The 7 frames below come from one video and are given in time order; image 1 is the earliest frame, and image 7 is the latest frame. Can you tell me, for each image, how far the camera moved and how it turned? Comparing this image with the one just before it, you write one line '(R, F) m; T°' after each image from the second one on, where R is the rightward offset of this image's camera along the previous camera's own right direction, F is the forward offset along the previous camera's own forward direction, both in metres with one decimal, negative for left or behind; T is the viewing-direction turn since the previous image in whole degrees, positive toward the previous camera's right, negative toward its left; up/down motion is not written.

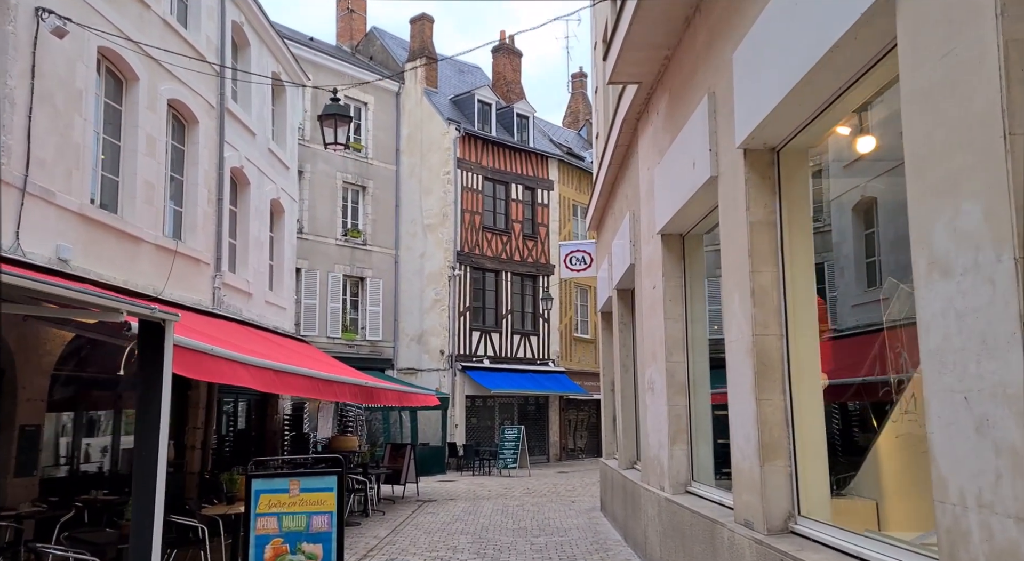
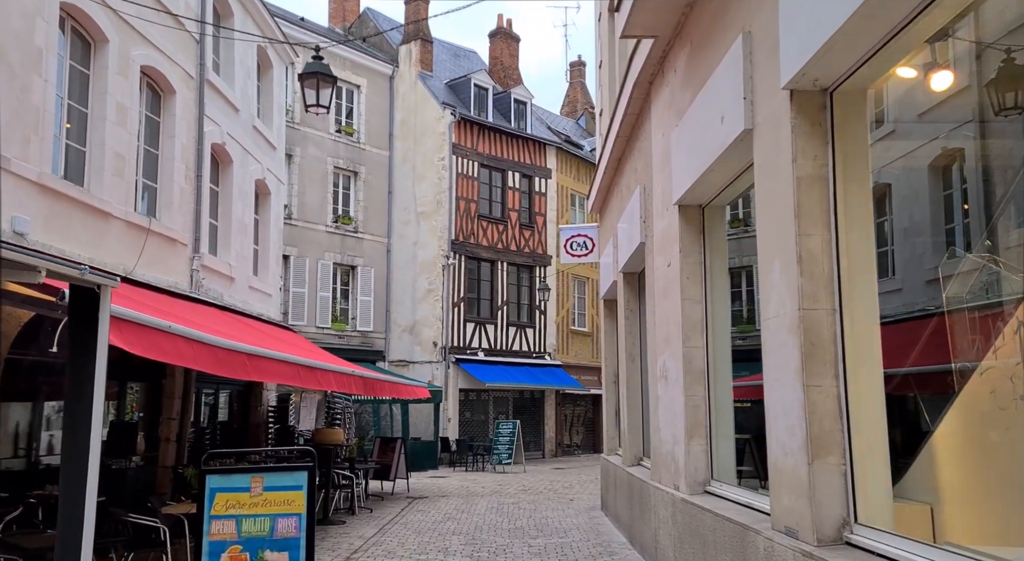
(0.0, +0.7) m; 0°
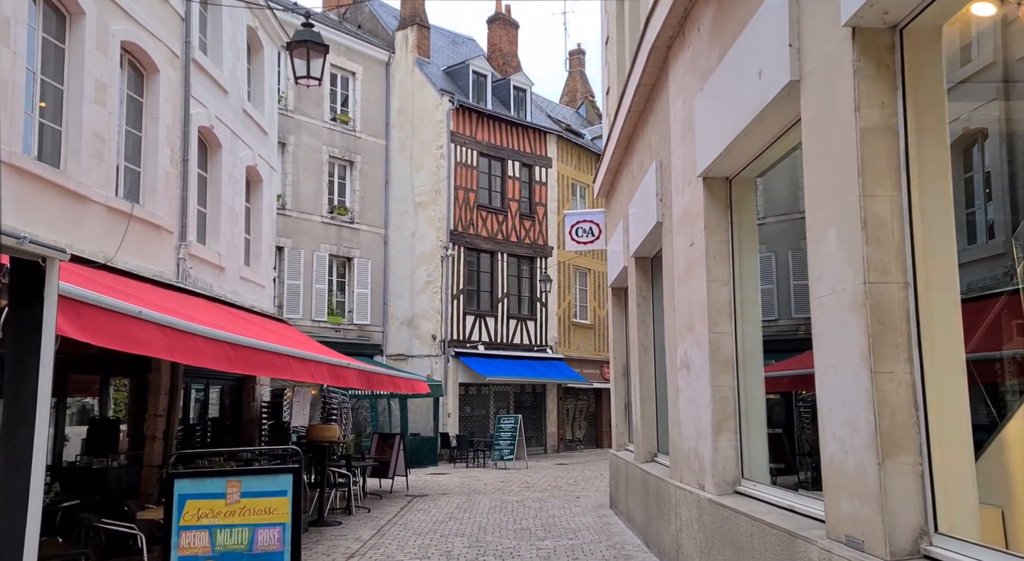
(-0.1, +0.5) m; 0°
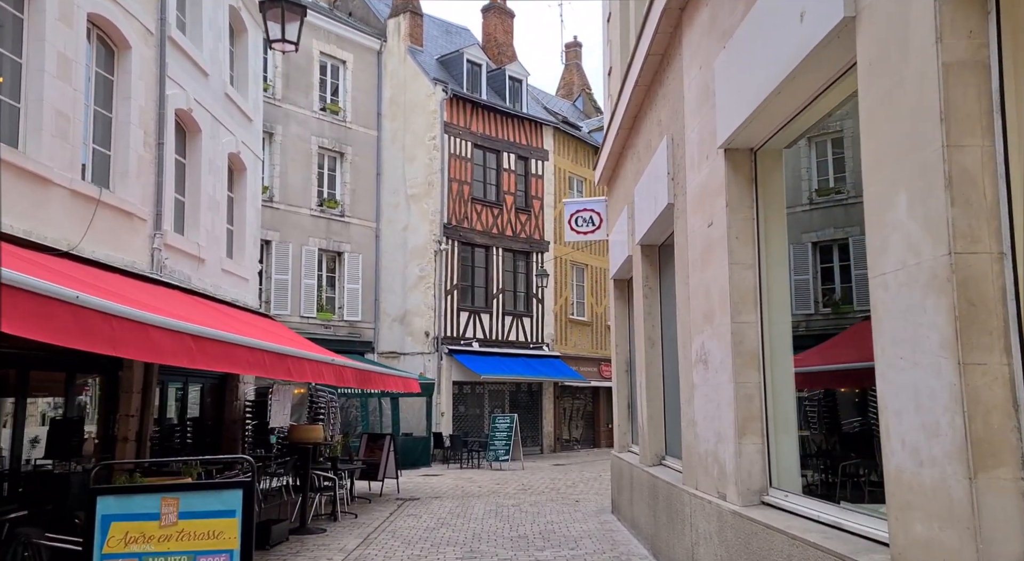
(0.0, +0.6) m; 0°
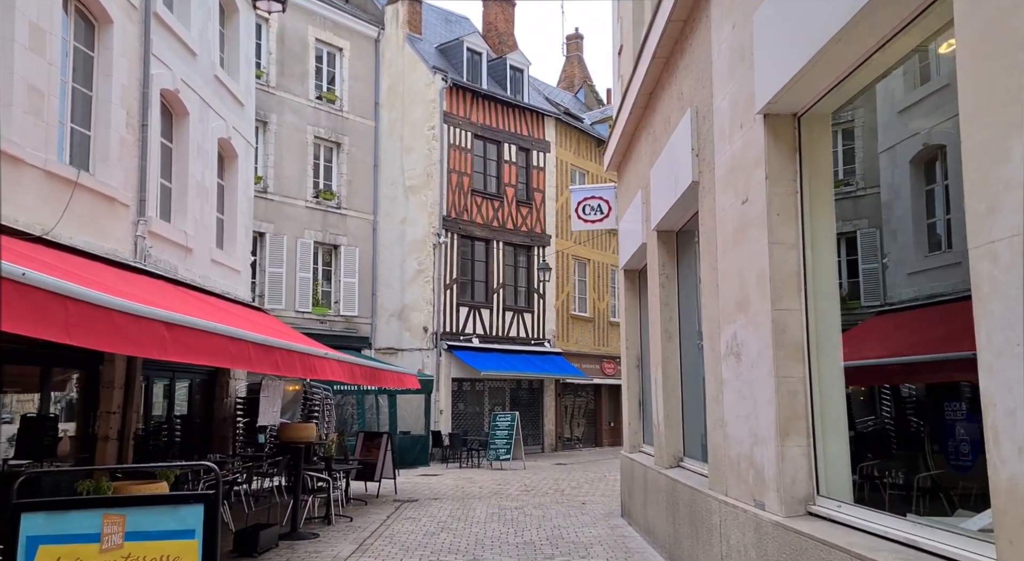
(-0.1, +0.5) m; 0°
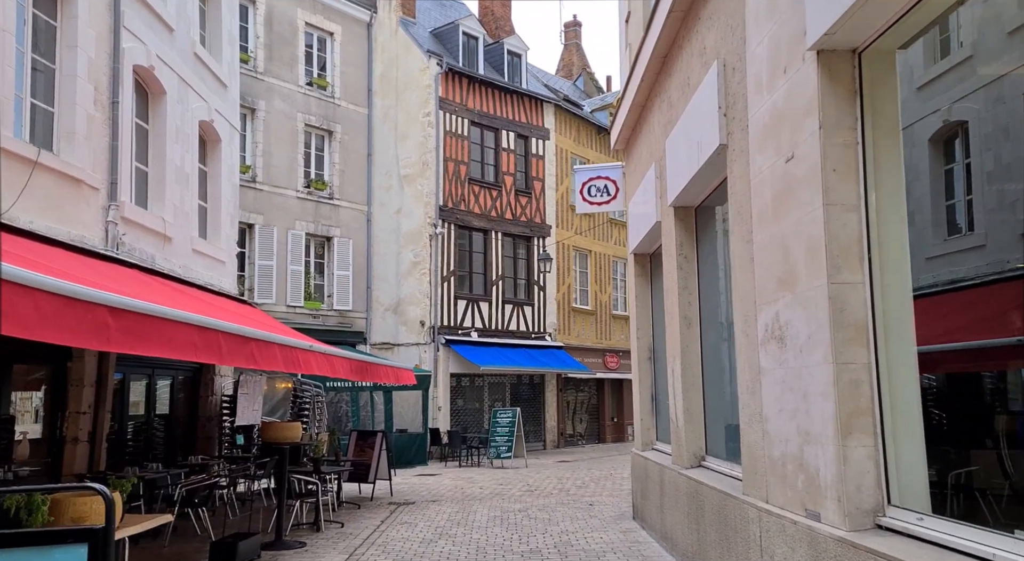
(0.0, +0.7) m; 0°
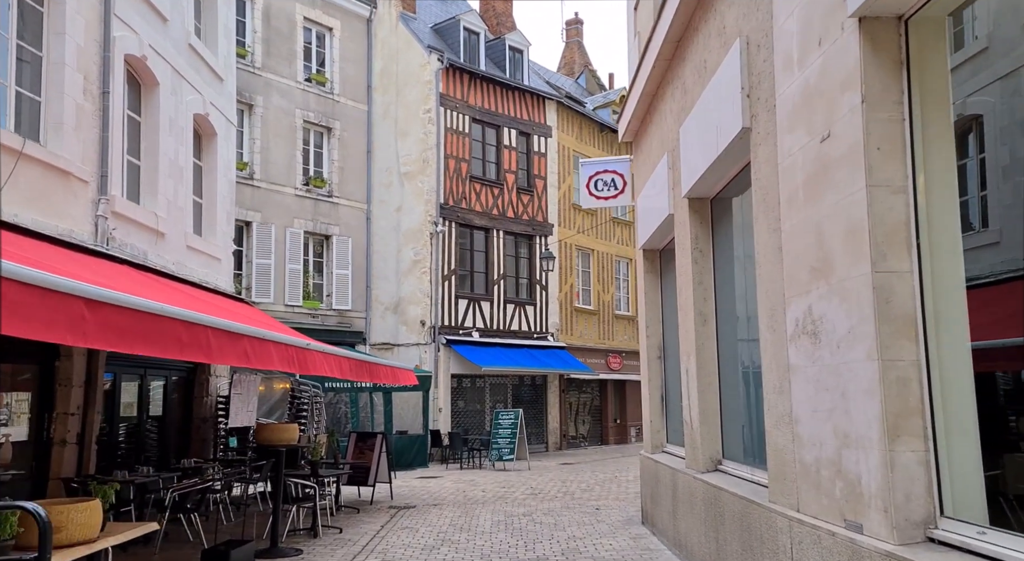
(-0.1, +0.3) m; 0°
